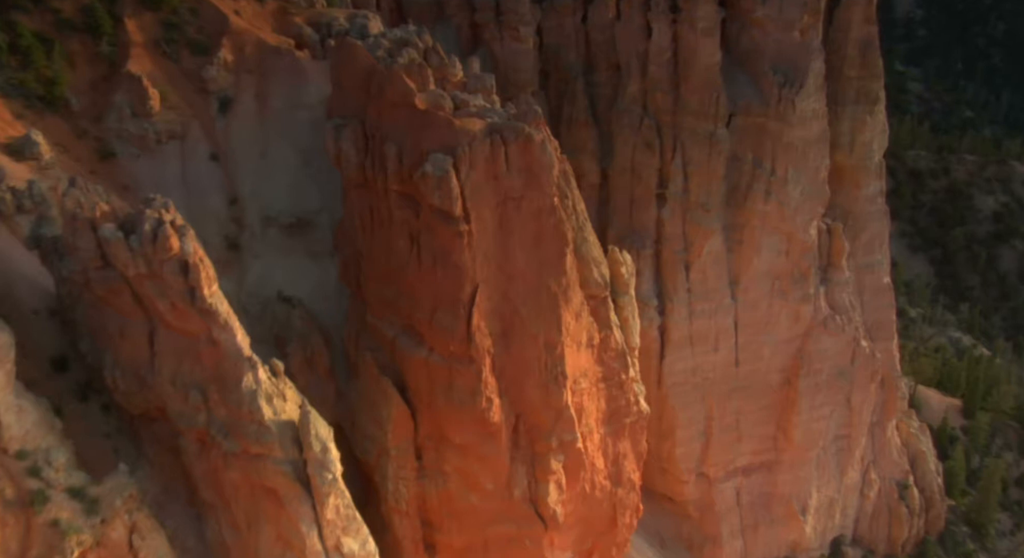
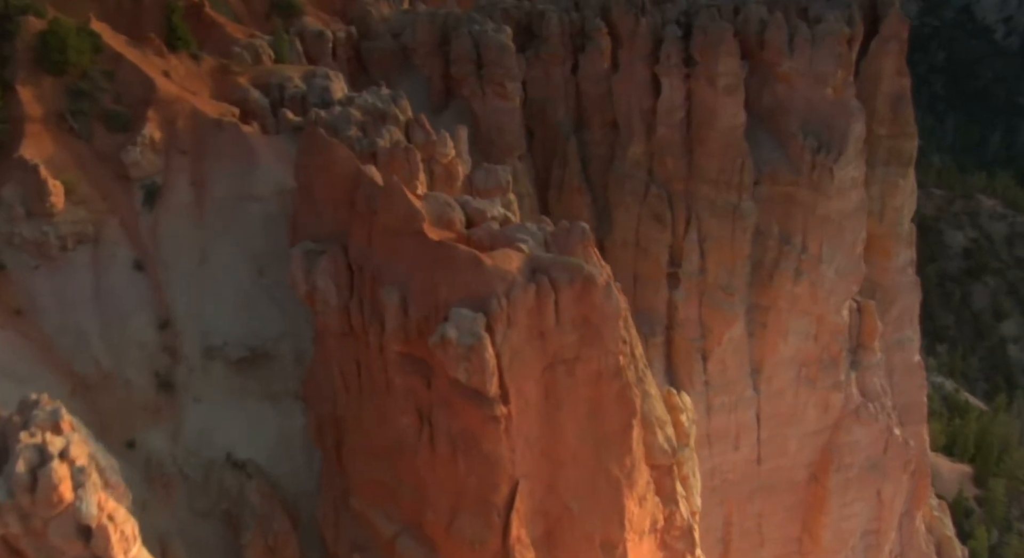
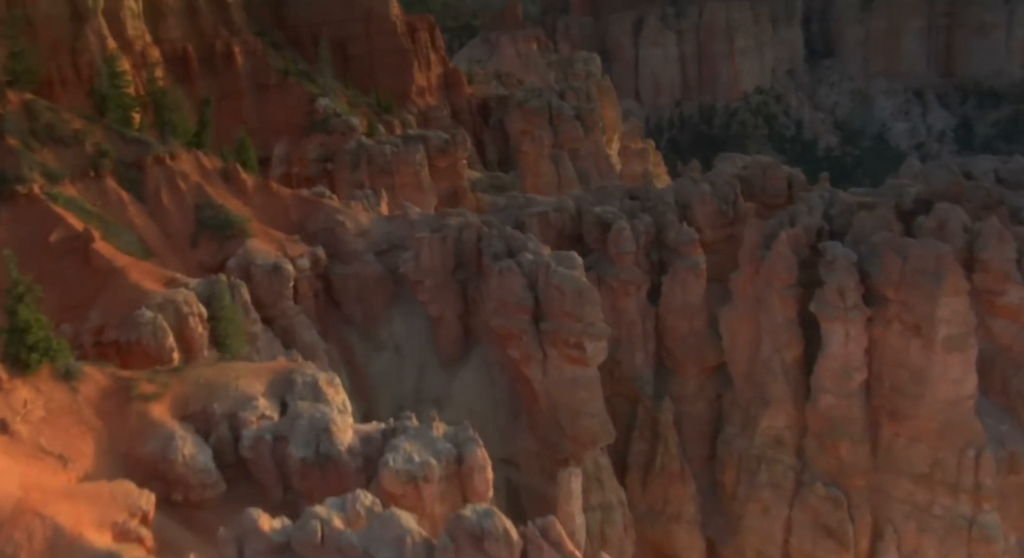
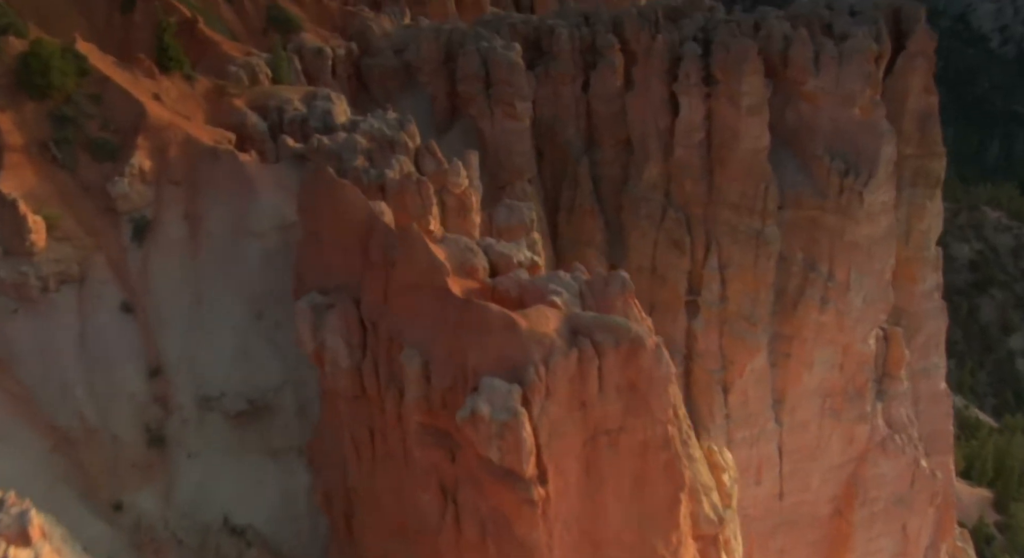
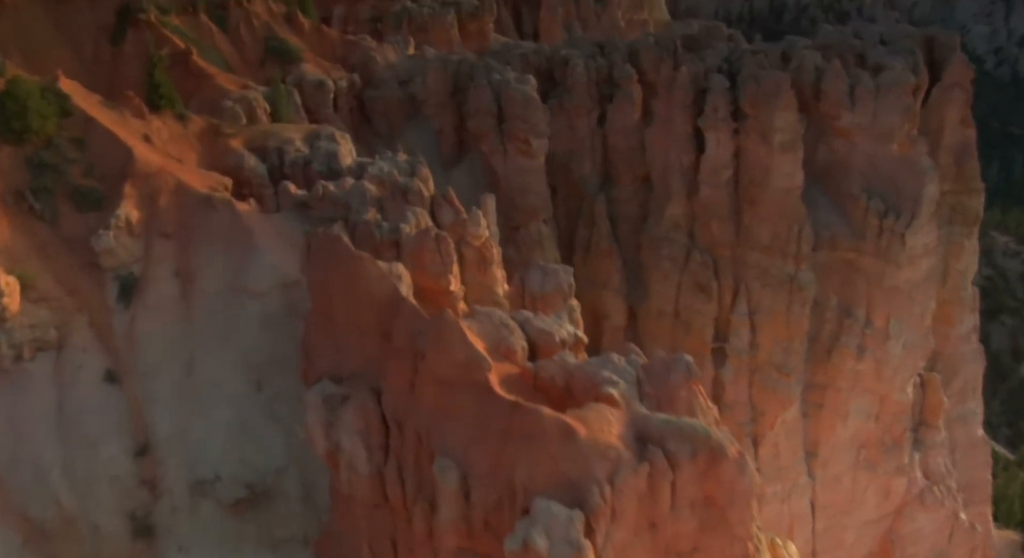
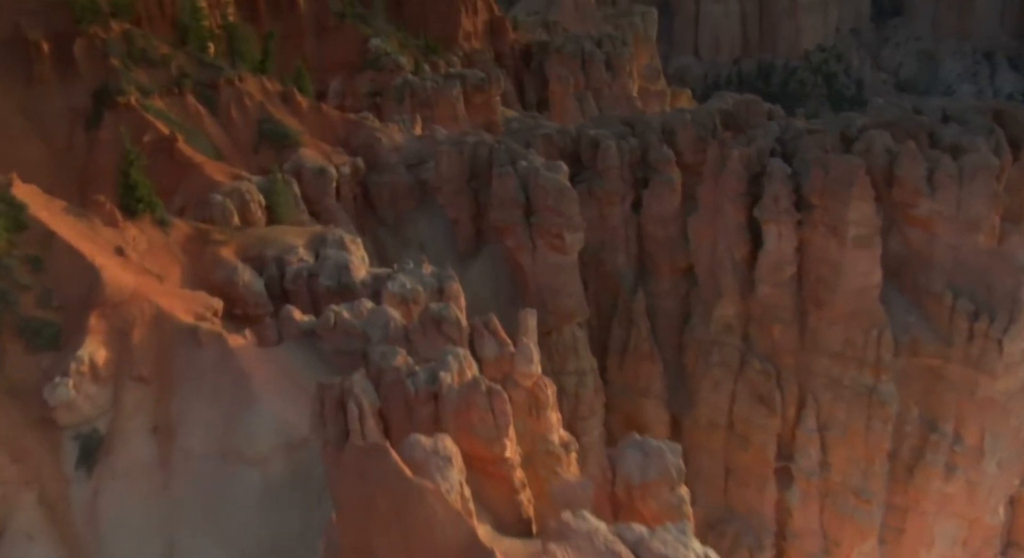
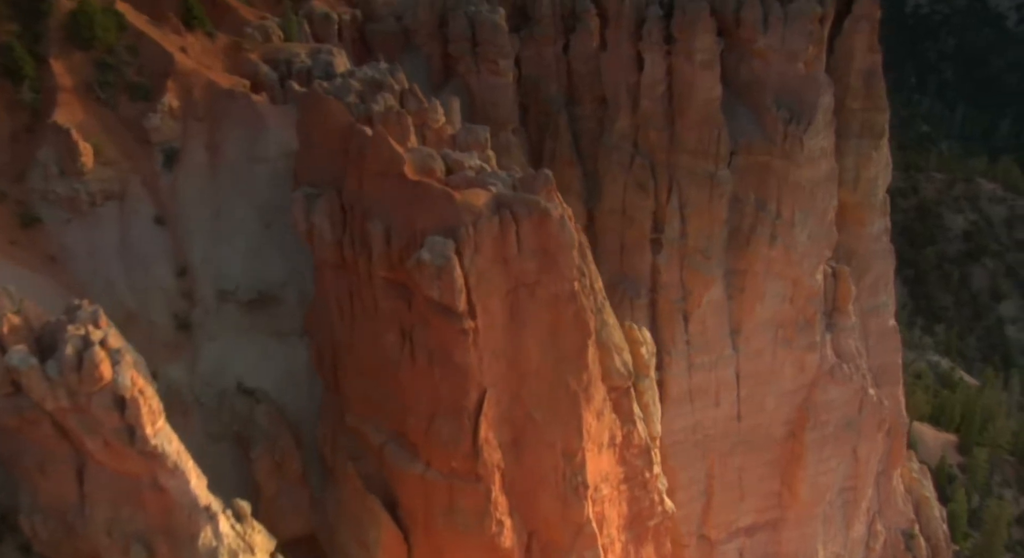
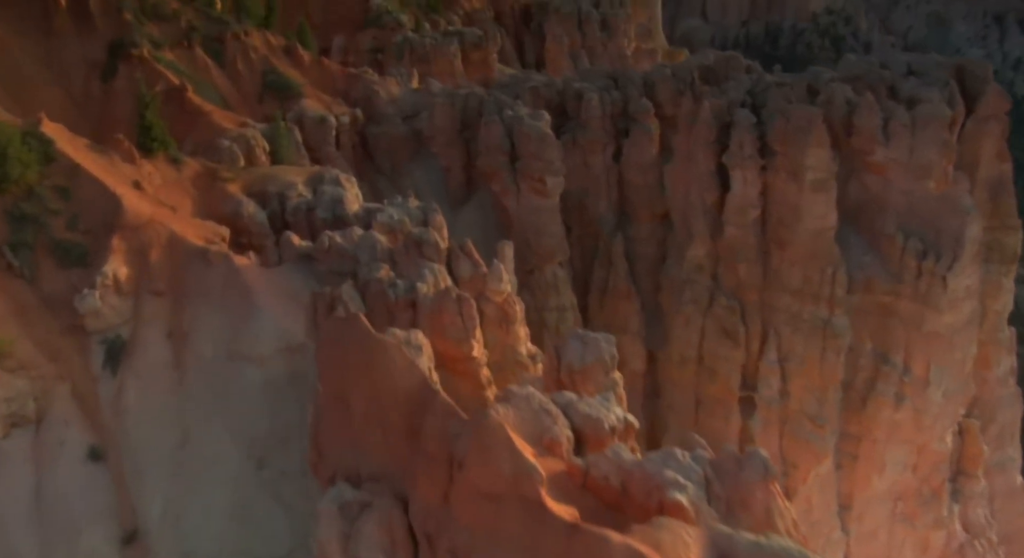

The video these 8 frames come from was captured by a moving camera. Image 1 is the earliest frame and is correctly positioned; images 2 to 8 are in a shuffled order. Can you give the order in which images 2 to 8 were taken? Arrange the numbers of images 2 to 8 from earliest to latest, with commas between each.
7, 2, 4, 5, 8, 6, 3
